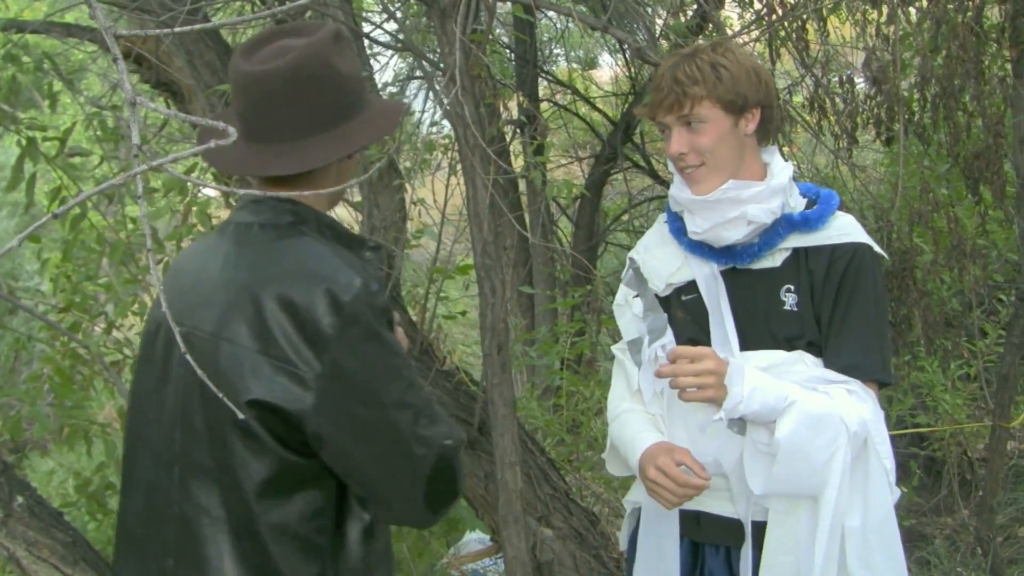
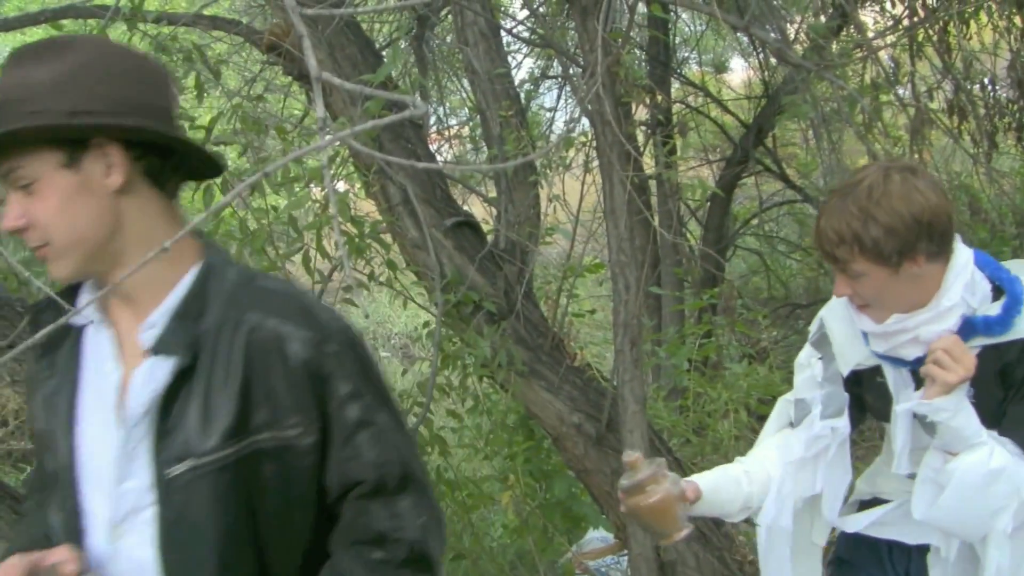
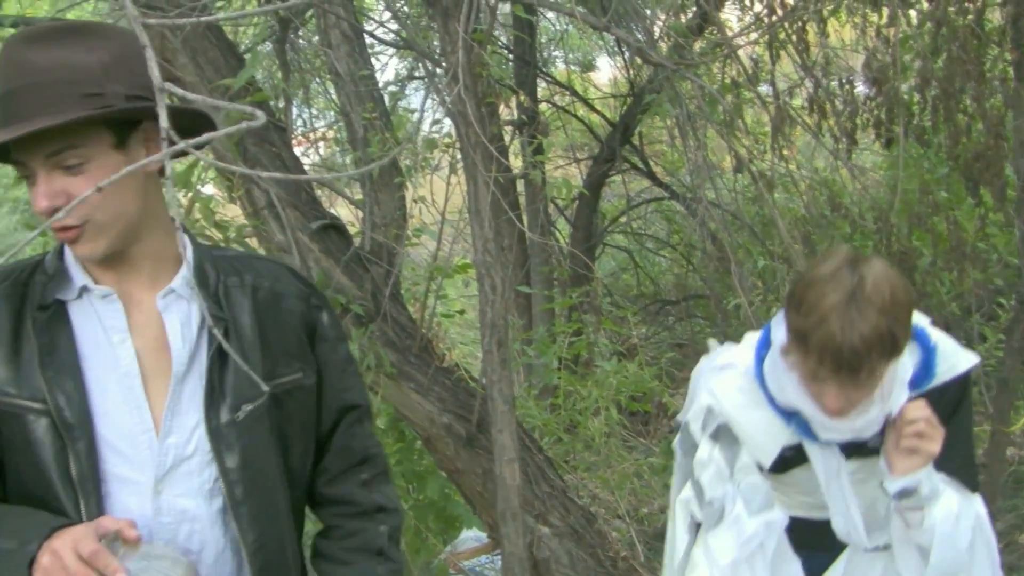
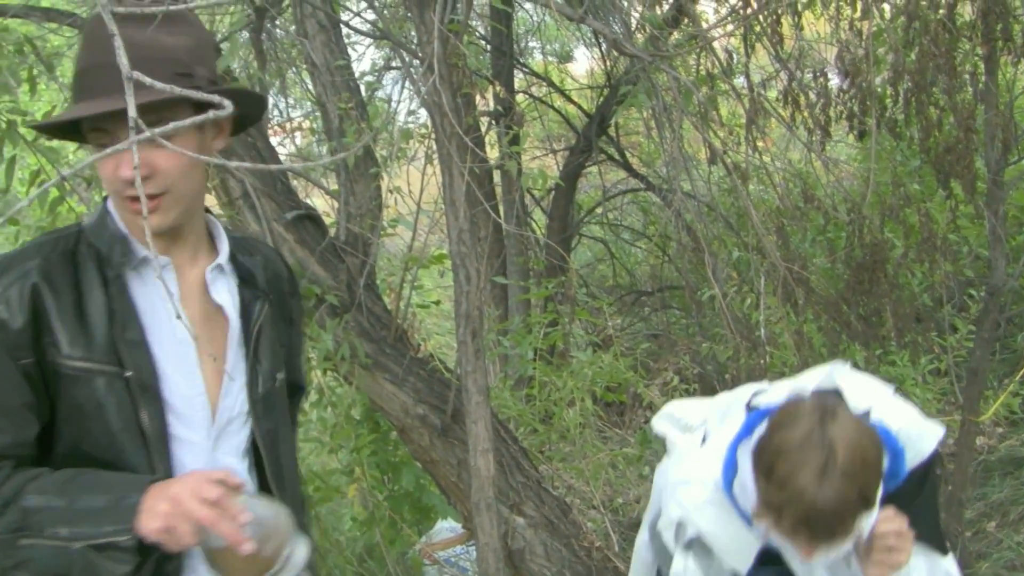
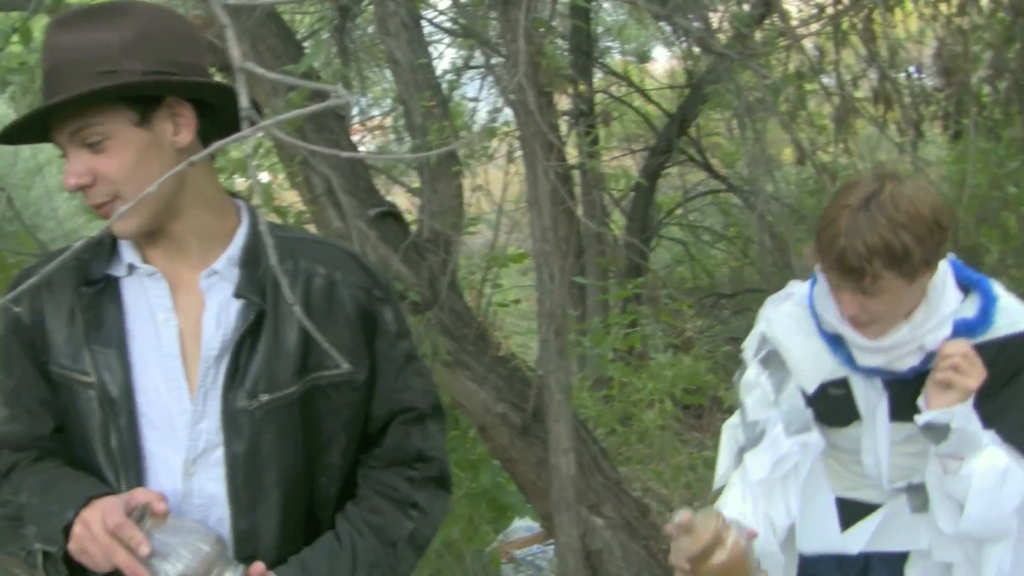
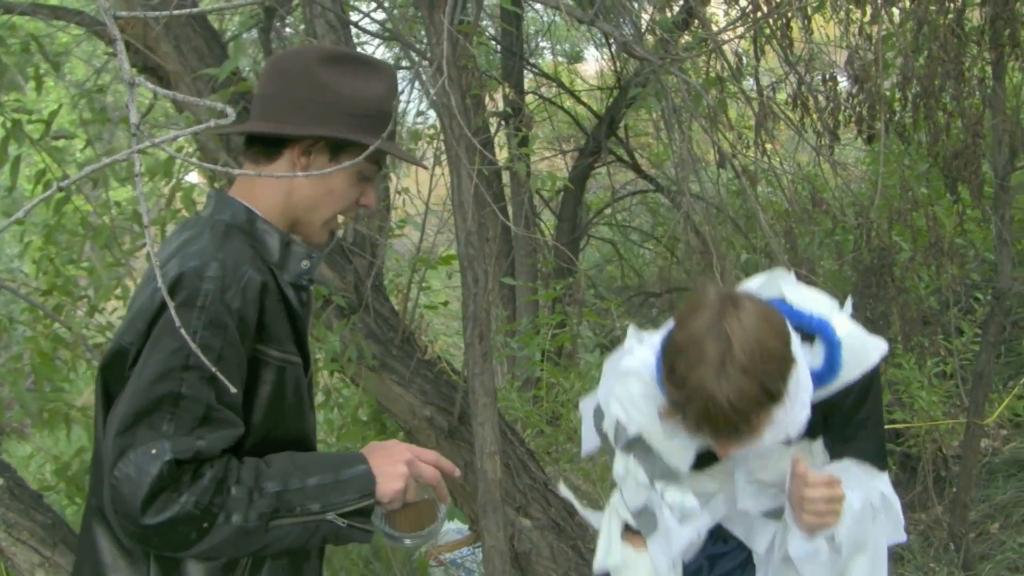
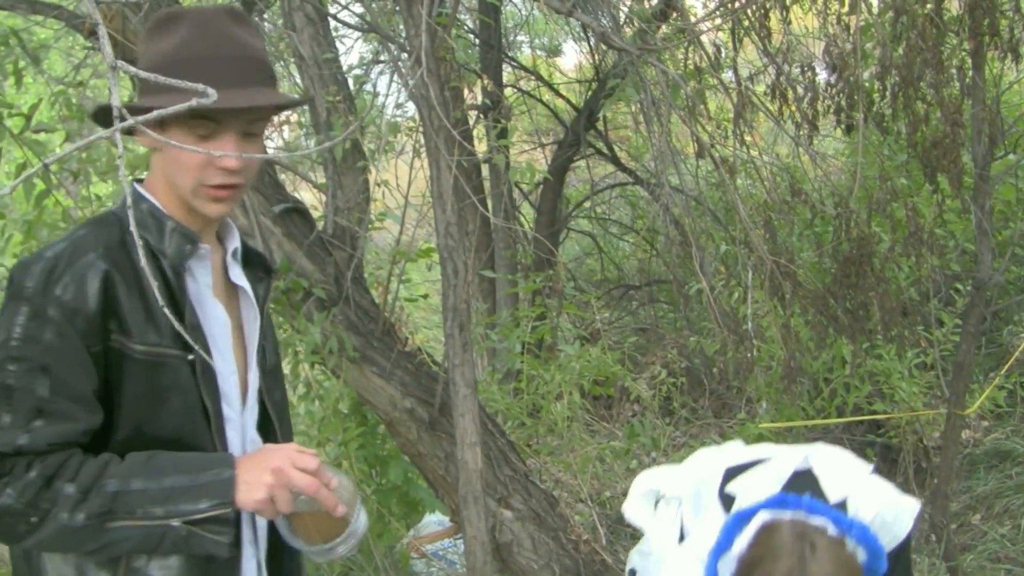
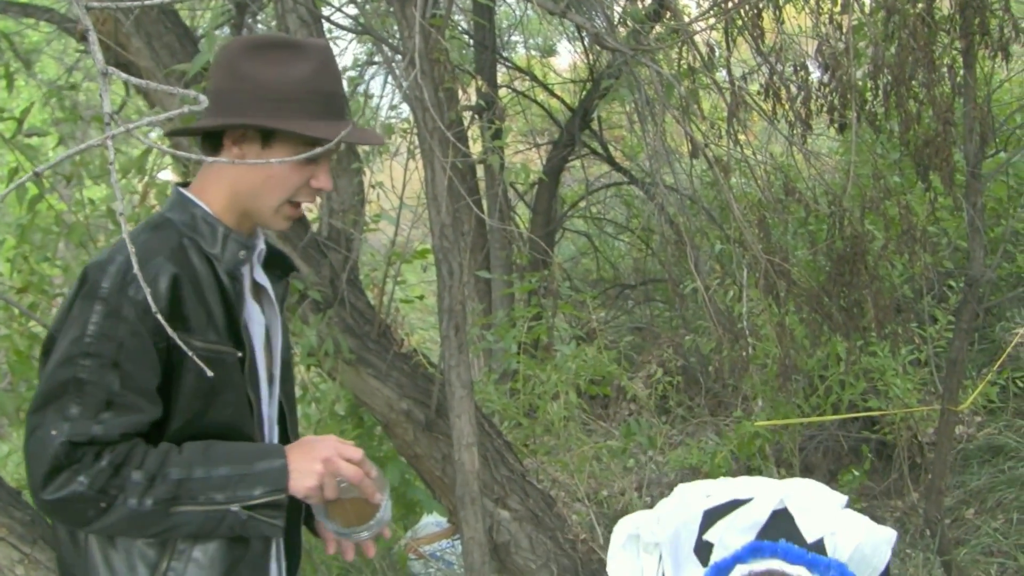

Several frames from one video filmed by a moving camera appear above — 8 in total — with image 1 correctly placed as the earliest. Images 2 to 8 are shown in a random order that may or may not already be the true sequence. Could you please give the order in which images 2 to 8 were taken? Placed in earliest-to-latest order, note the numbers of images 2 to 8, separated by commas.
6, 8, 7, 4, 3, 5, 2
